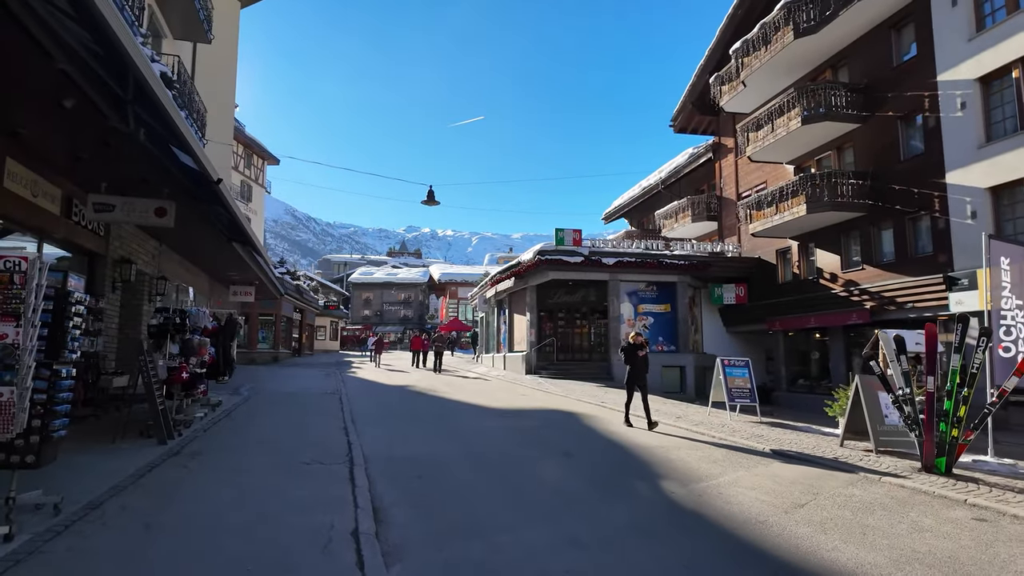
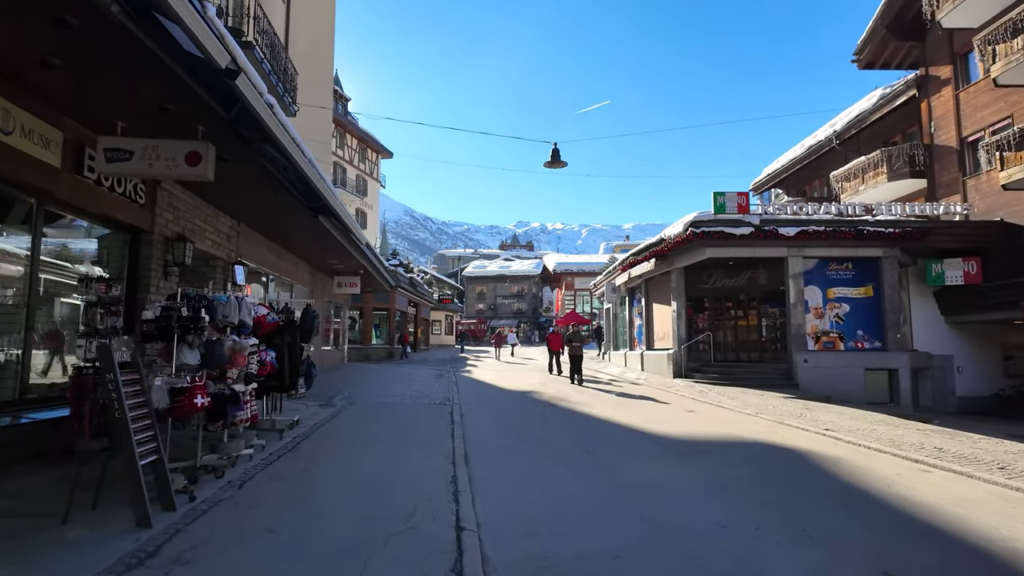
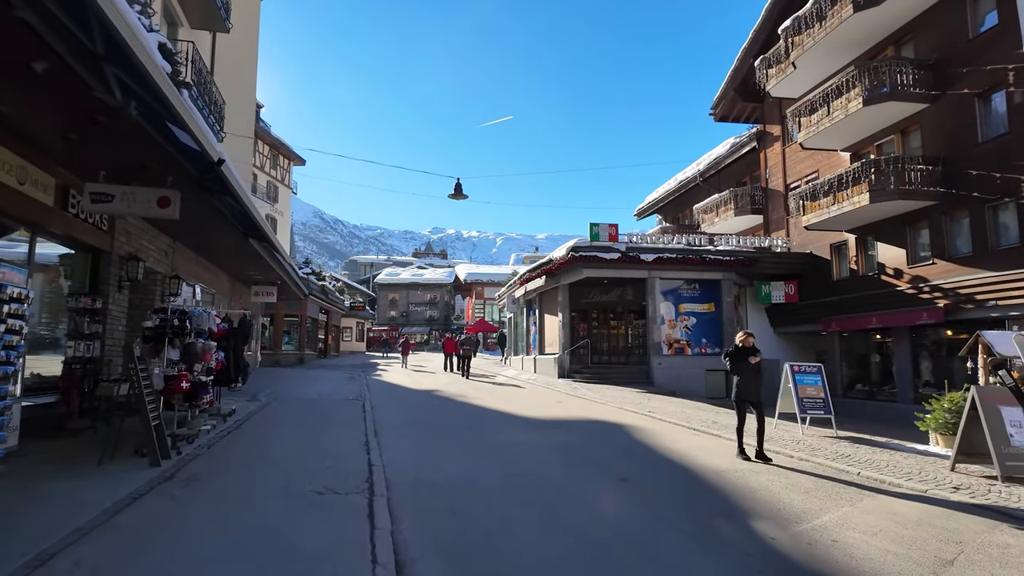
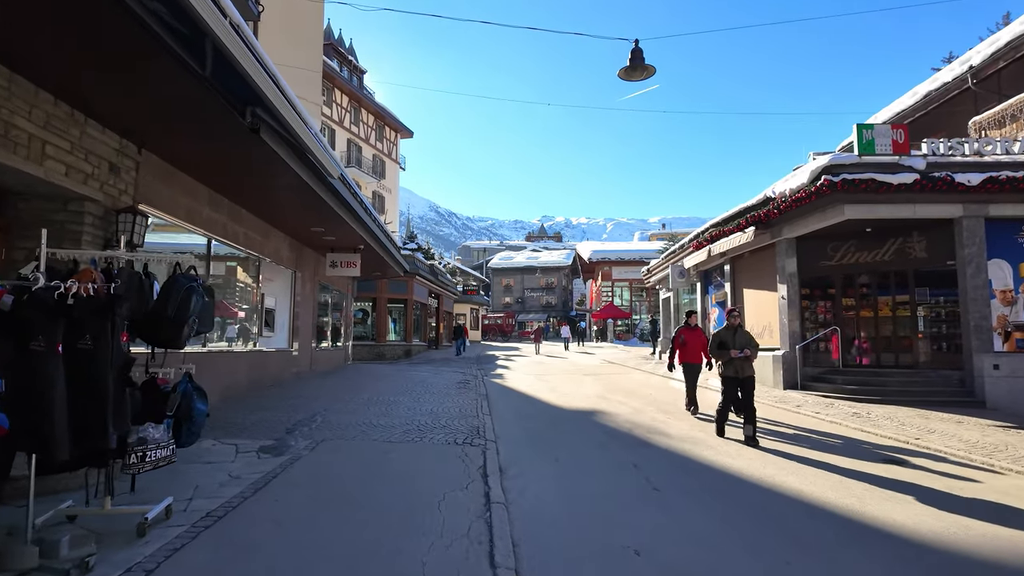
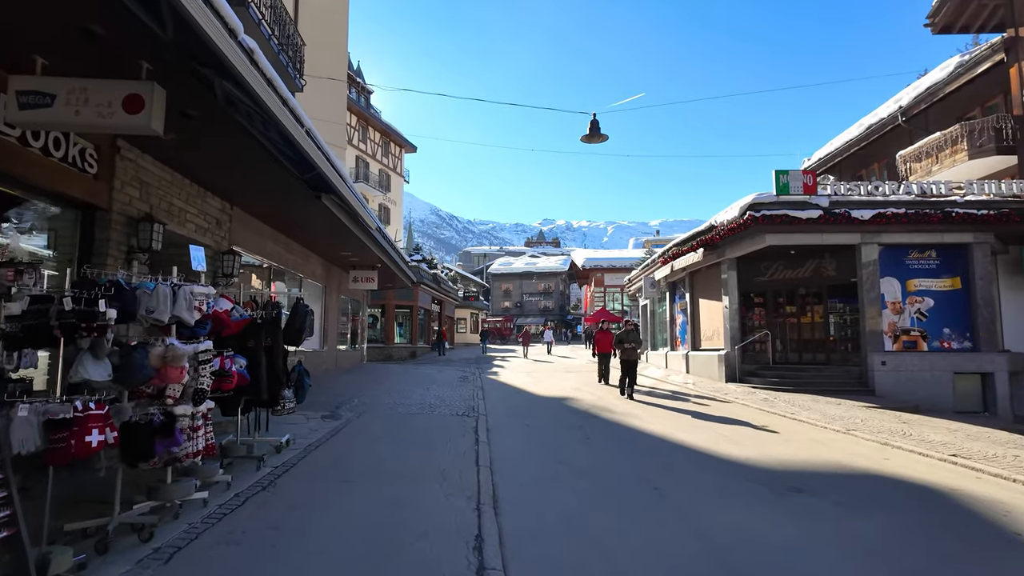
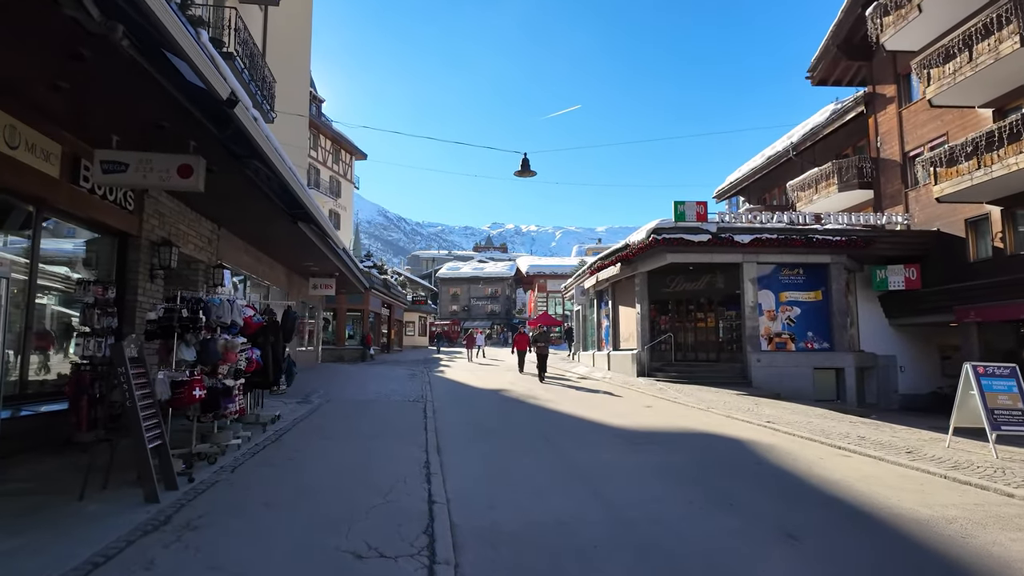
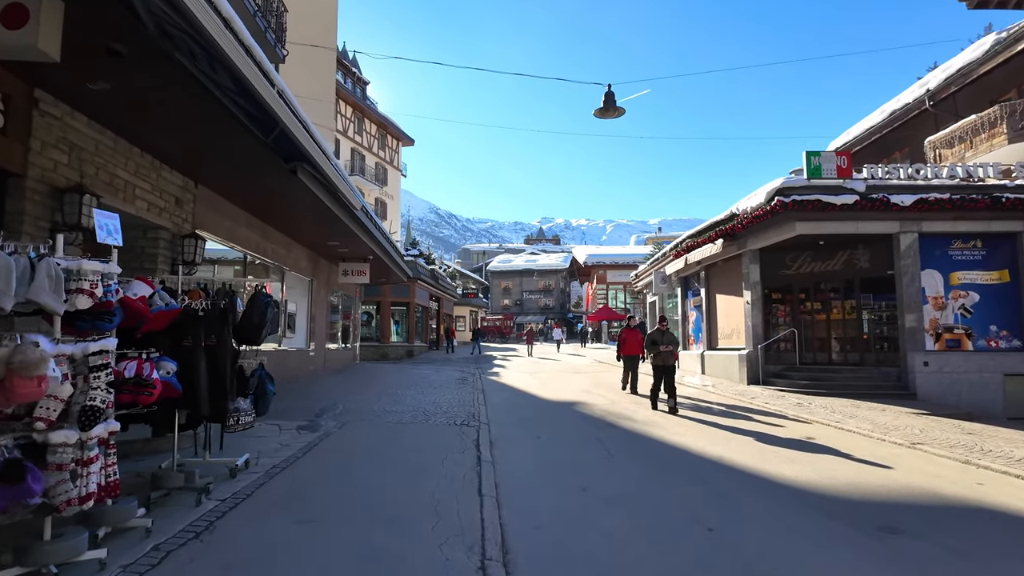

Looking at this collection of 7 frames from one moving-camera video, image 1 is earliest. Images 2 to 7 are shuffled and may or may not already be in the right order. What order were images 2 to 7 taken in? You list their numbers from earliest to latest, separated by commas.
3, 6, 2, 5, 7, 4
